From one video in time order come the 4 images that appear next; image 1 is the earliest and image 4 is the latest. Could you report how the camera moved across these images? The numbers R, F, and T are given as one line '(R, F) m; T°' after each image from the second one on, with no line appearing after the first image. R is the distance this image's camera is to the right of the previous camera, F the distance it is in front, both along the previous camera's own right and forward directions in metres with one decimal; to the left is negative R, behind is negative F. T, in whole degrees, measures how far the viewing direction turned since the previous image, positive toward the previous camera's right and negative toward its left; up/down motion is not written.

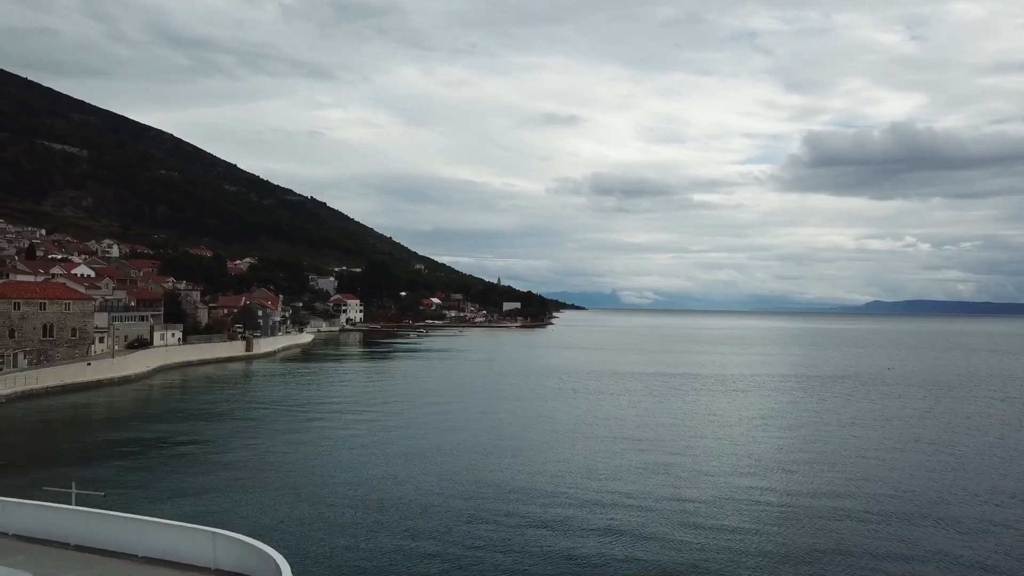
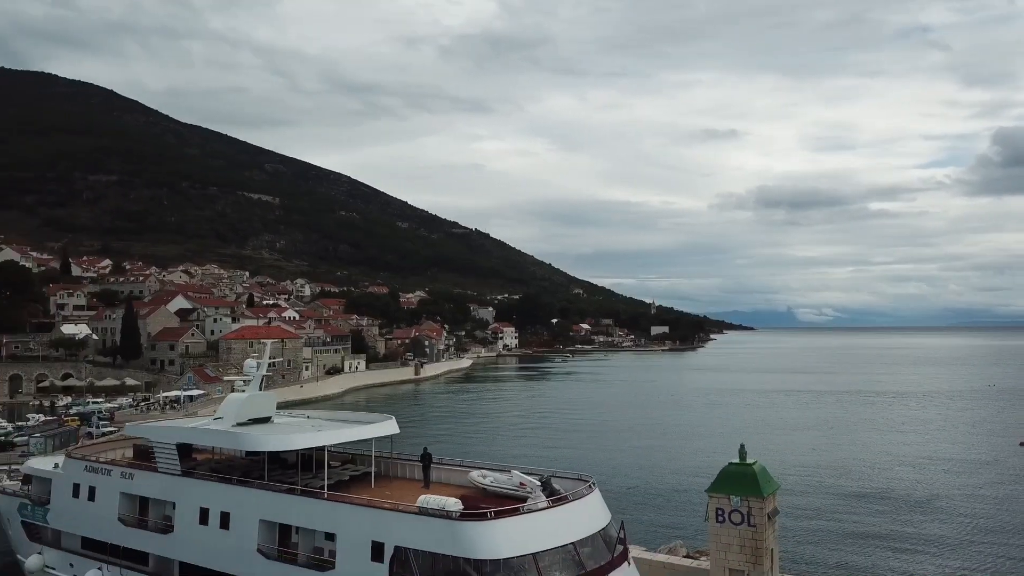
(+3.5, -8.3) m; -12°
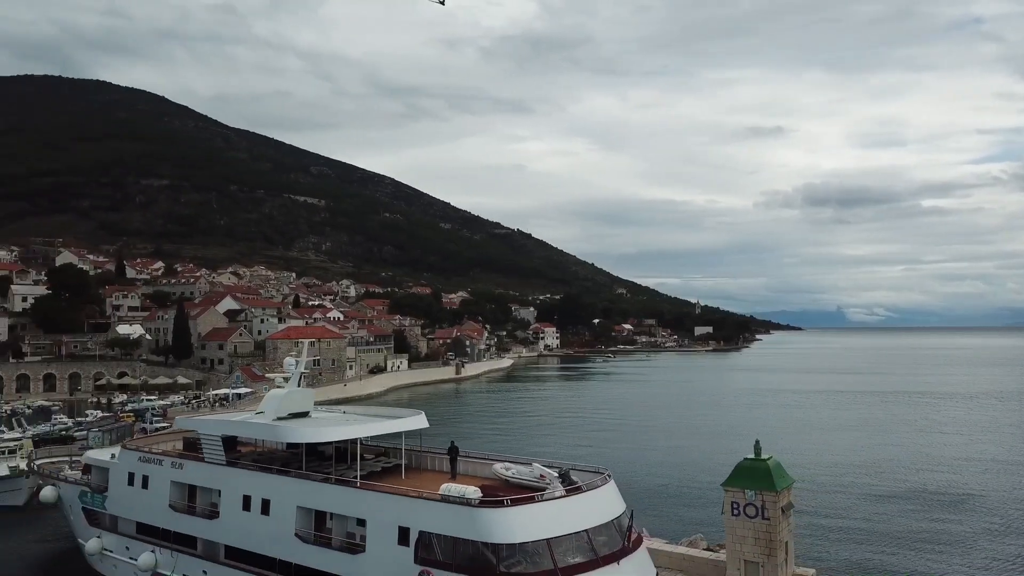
(+0.3, -0.5) m; -3°
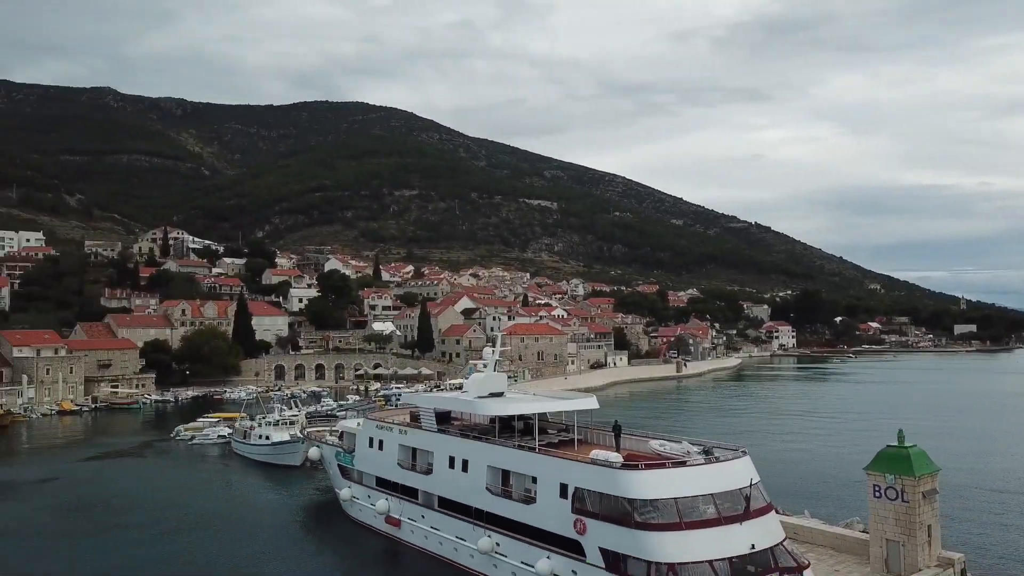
(+1.3, -1.7) m; -18°
